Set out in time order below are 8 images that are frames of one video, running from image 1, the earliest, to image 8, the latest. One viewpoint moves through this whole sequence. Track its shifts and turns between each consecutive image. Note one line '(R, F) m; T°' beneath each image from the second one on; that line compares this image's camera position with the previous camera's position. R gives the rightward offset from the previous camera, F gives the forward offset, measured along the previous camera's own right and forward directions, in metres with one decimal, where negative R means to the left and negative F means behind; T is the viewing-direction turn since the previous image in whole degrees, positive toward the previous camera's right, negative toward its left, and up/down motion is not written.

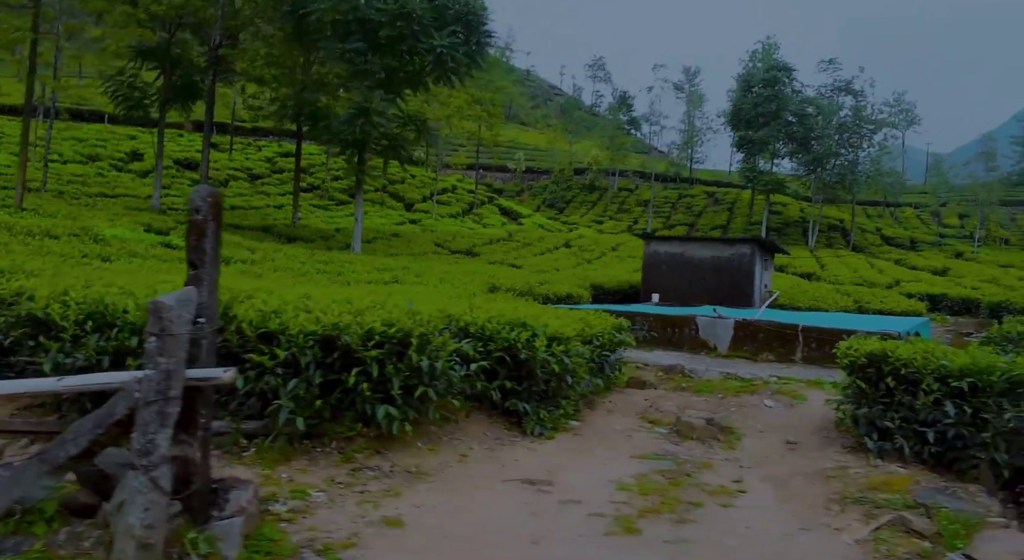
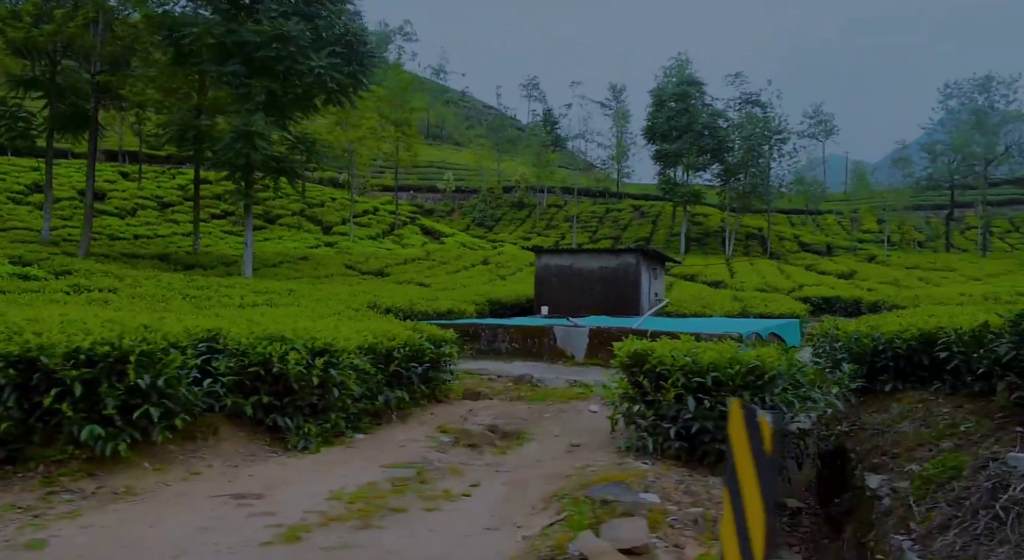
(+1.3, 0.0) m; +3°
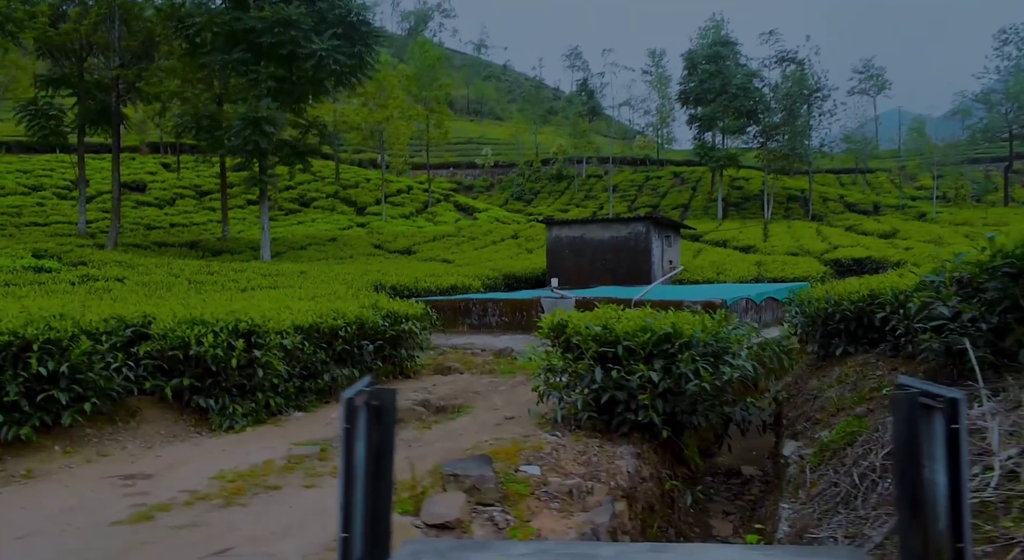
(+1.0, +0.1) m; -4°
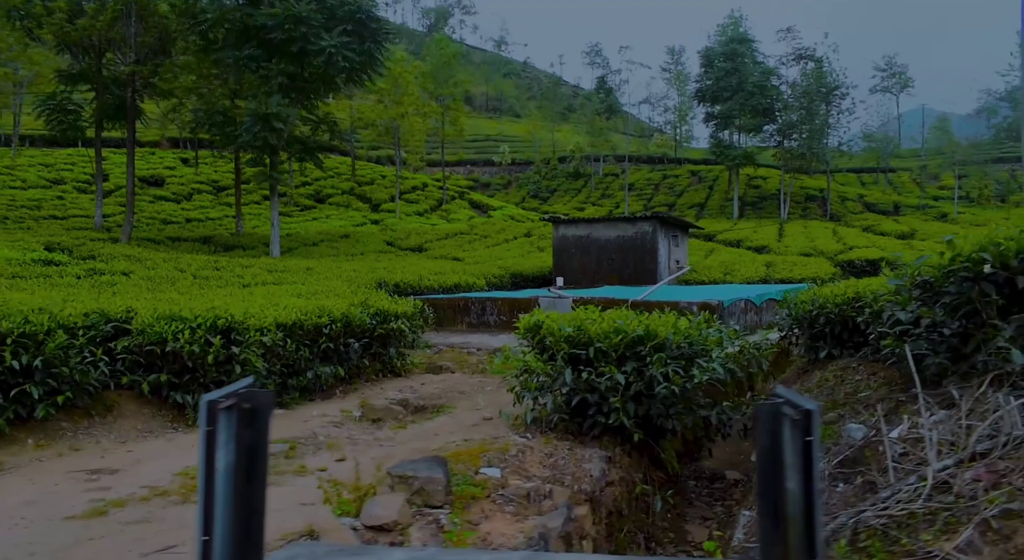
(+0.3, 0.0) m; -2°
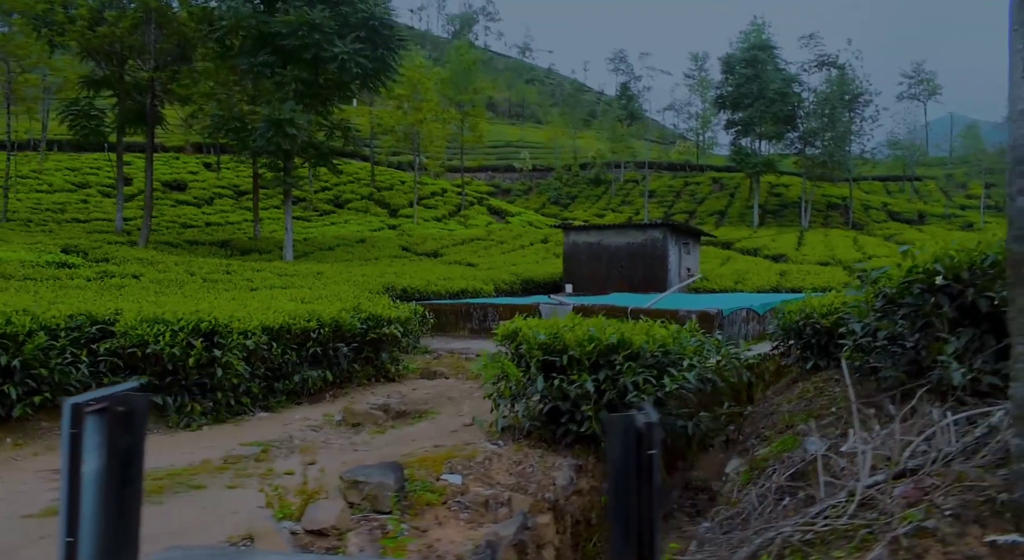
(+0.3, 0.0) m; -2°
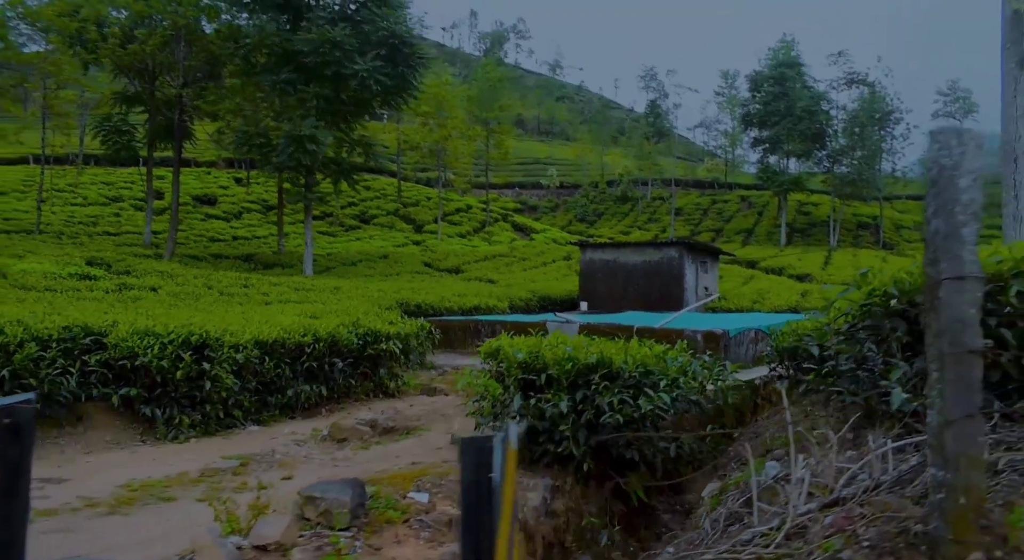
(+0.3, 0.0) m; -2°
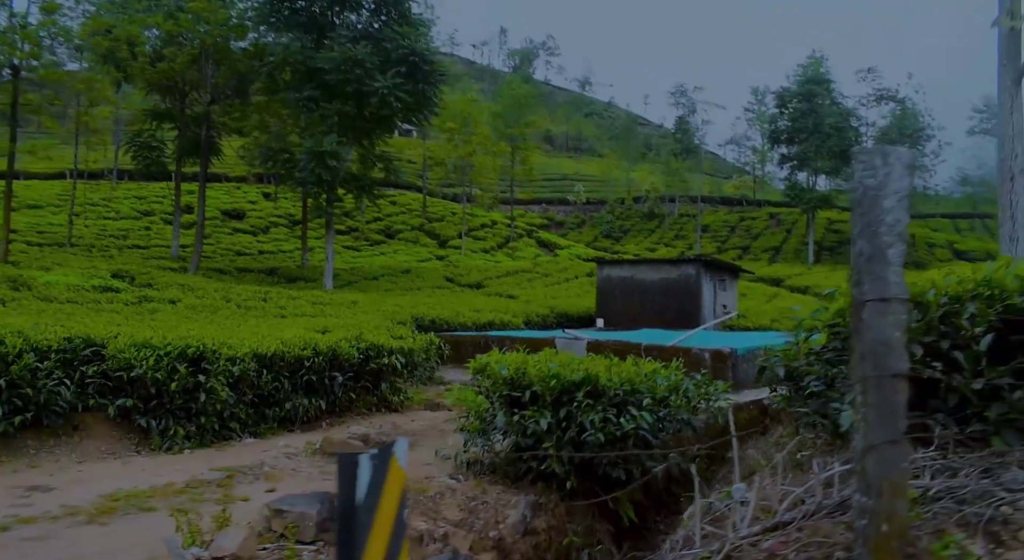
(+0.3, 0.0) m; -2°
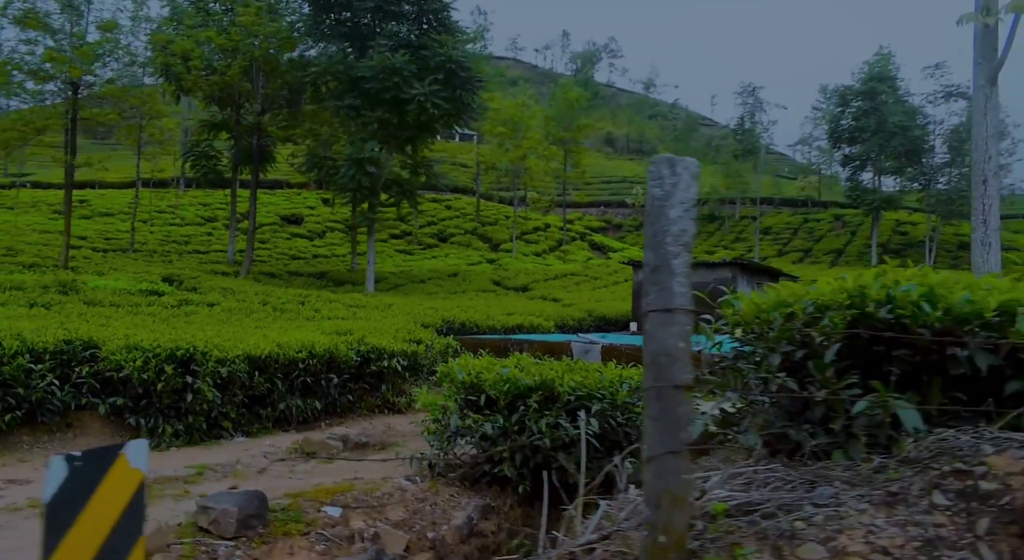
(+0.7, 0.0) m; -5°
